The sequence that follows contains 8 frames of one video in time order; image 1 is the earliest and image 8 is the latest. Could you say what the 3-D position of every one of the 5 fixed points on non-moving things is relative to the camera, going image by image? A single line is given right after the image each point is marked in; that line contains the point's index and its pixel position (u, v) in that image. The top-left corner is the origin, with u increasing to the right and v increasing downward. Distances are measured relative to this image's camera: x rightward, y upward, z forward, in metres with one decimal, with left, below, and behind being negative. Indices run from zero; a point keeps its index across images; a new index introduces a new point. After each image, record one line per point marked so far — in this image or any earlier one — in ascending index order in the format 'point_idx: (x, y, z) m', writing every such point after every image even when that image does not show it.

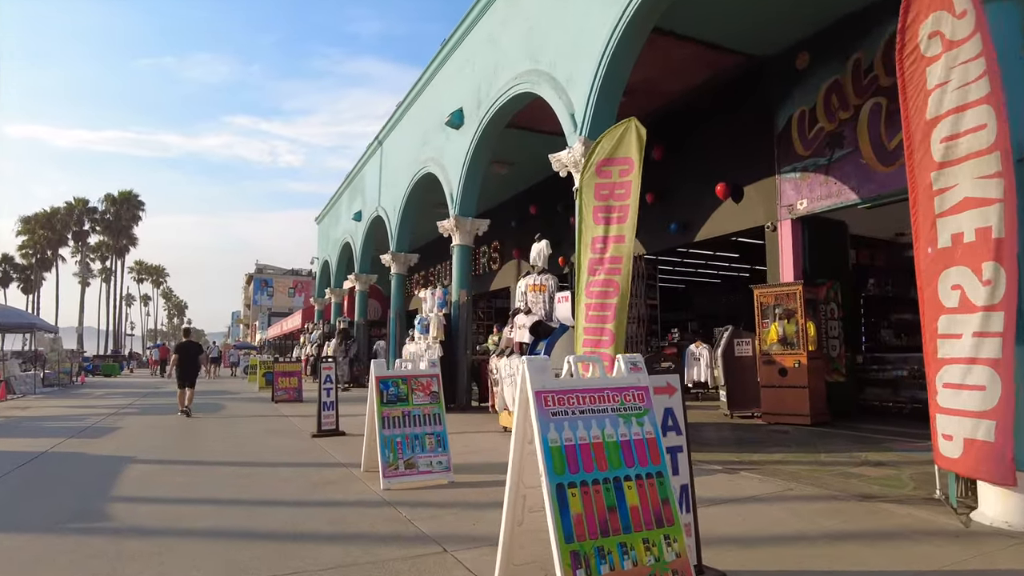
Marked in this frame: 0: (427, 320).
0: (-1.6, -0.6, +12.3) m
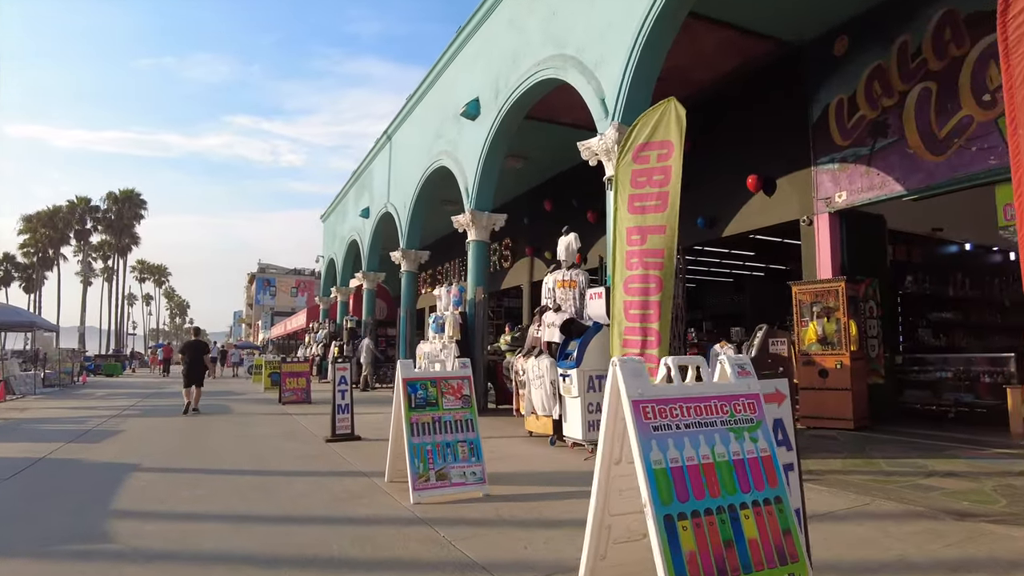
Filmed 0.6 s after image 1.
0: (-1.3, -0.6, +11.8) m
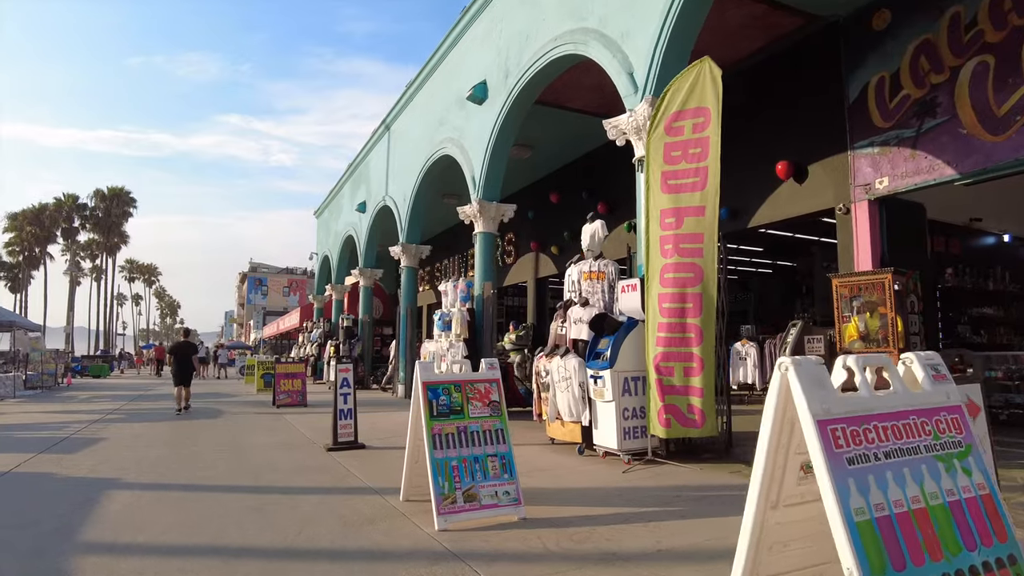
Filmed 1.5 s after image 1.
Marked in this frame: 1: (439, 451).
0: (-1.1, -0.5, +11.1) m
1: (-0.5, -1.1, +4.3) m
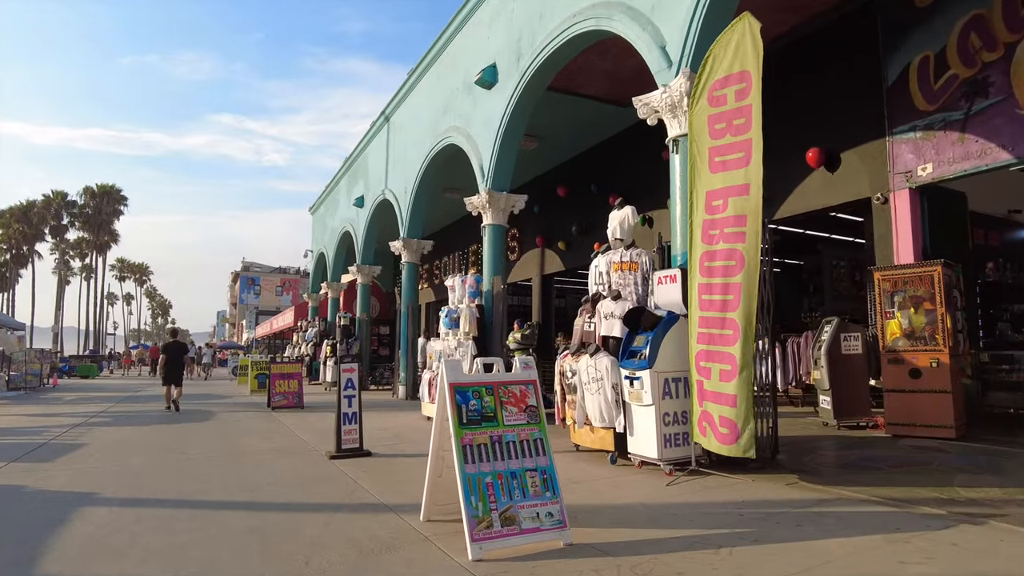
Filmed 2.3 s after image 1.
0: (-0.9, -0.4, +10.4) m
1: (-0.2, -1.0, +3.7) m
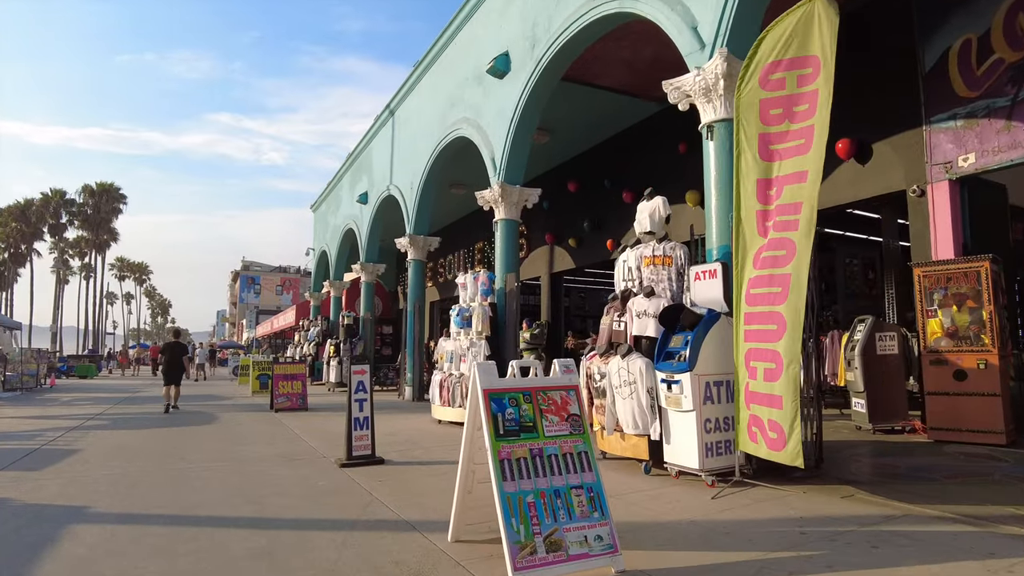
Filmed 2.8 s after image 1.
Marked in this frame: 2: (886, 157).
0: (-0.7, -0.4, +10.0) m
1: (0.0, -1.0, +3.2) m
2: (+4.9, +1.7, +8.7) m
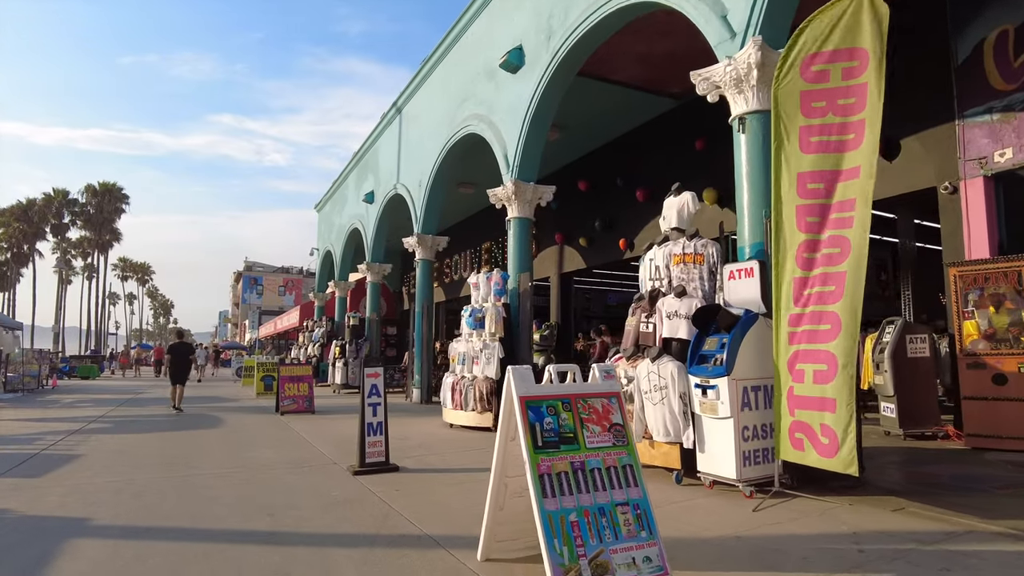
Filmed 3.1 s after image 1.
0: (-0.5, -0.4, +9.7) m
1: (+0.2, -1.0, +3.0) m
2: (+5.1, +1.7, +8.4) m
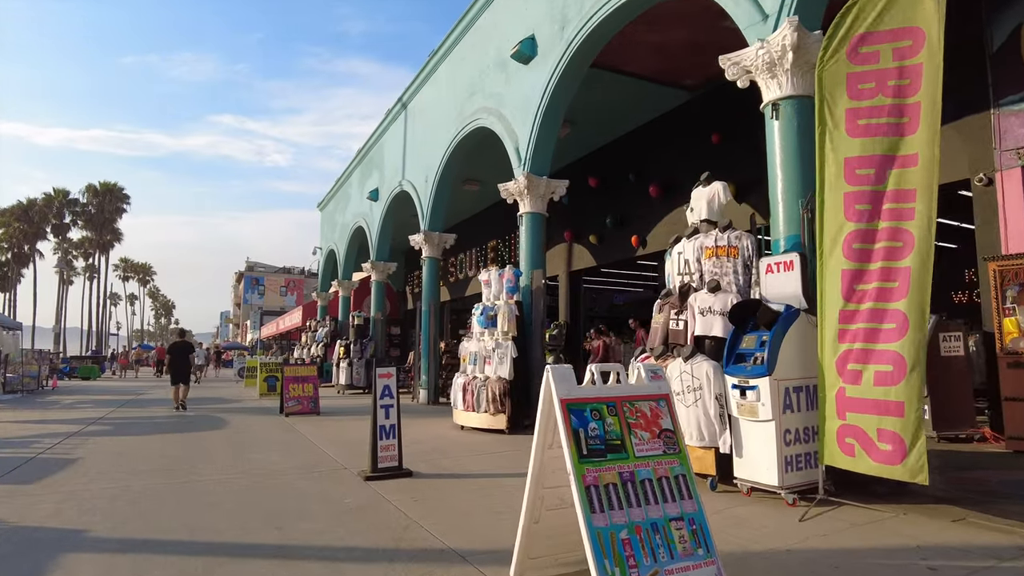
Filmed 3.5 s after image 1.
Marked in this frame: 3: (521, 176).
0: (-0.3, -0.3, +9.4) m
1: (+0.4, -0.9, +2.6) m
2: (+5.3, +1.8, +8.0) m
3: (+0.1, +1.7, +10.0) m
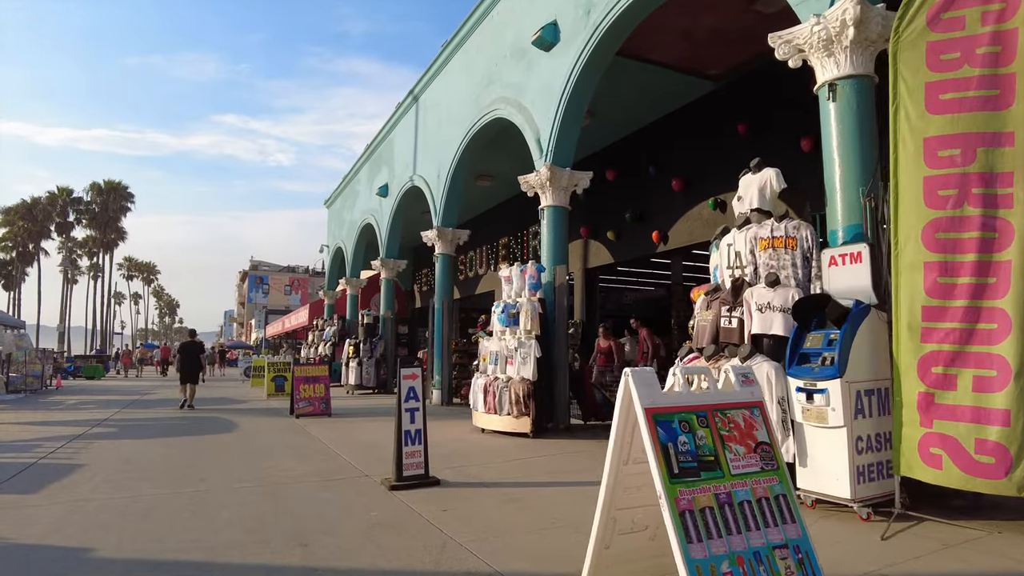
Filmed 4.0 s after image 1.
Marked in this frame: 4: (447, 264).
0: (0.0, -0.3, +9.0) m
1: (+0.6, -0.9, +2.2) m
2: (+5.6, +1.8, +7.6) m
3: (+0.4, +1.7, +9.6) m
4: (-1.4, +0.5, +14.2) m
